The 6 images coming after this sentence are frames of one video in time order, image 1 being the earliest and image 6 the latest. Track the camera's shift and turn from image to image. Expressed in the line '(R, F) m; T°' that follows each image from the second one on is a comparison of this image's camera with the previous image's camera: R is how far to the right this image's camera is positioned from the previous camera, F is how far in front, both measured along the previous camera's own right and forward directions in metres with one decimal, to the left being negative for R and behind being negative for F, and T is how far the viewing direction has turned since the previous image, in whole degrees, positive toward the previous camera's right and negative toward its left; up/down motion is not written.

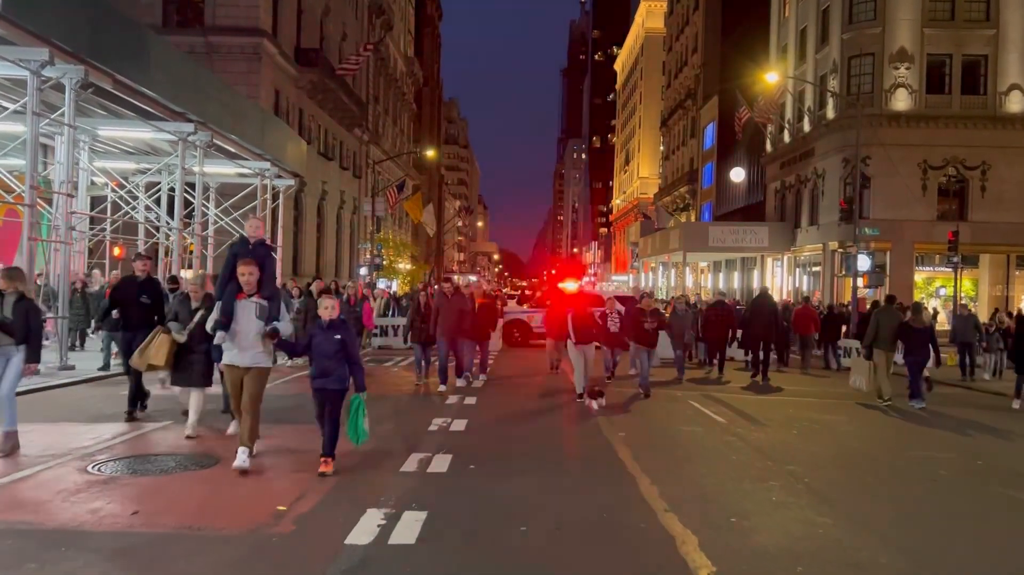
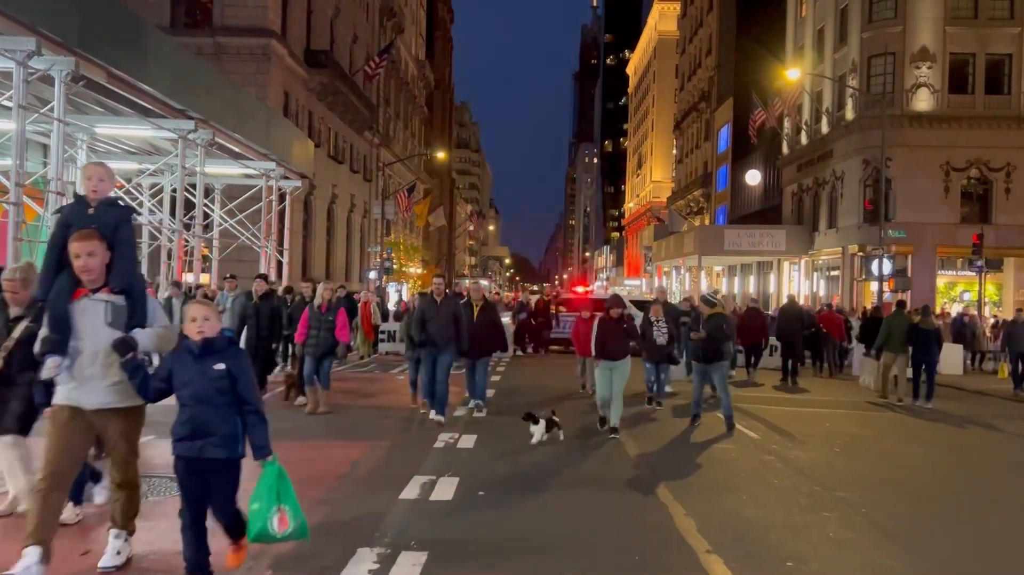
(0.0, +0.8) m; -1°
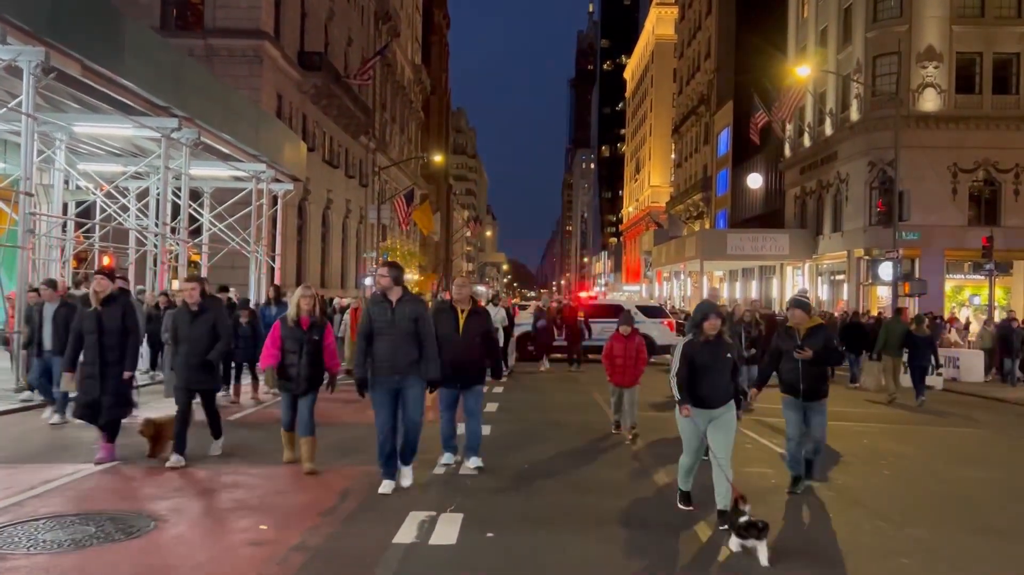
(-0.1, +0.9) m; 0°
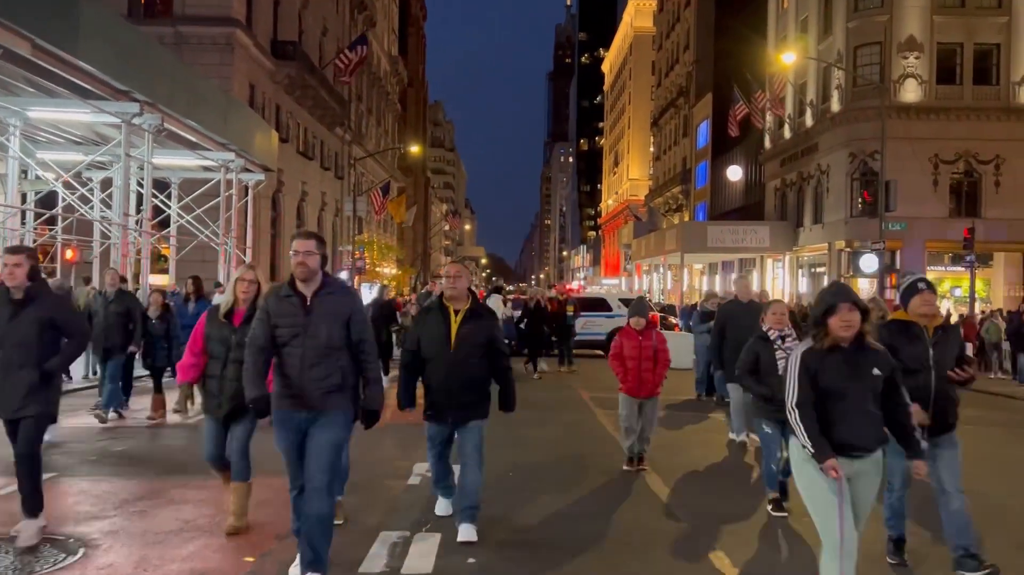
(0.0, +0.6) m; +1°
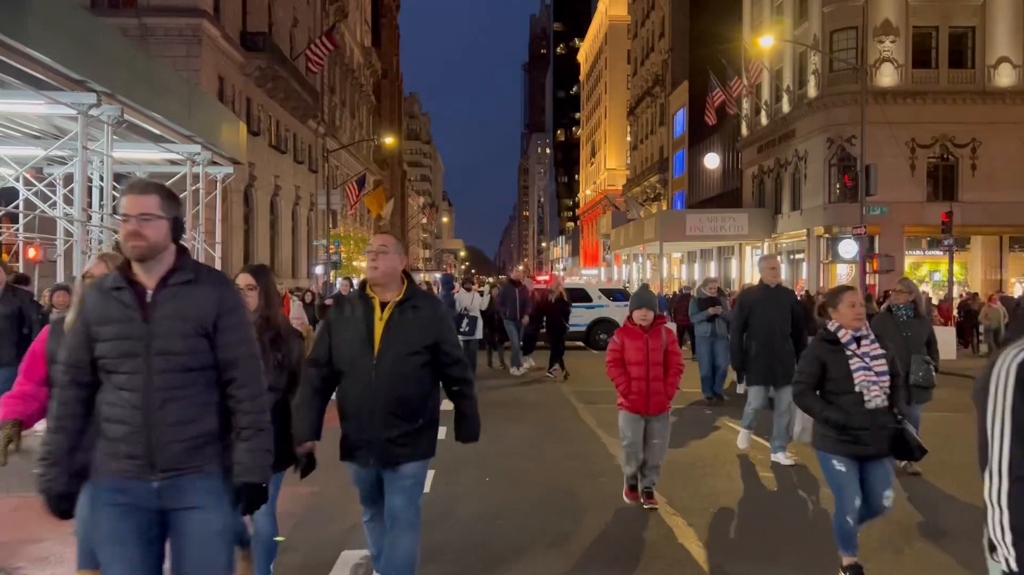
(+0.1, +0.4) m; +1°
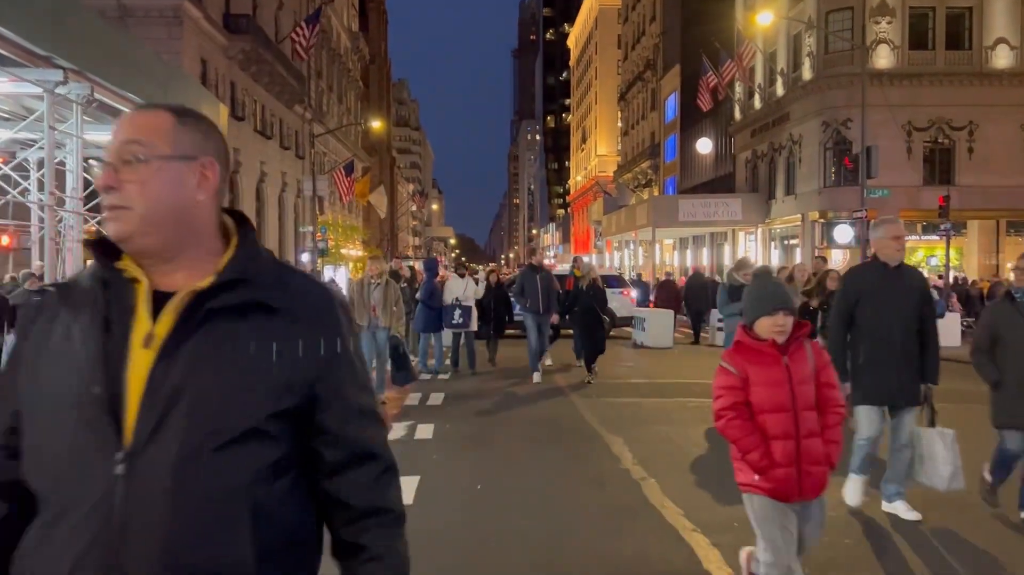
(0.0, +0.7) m; +1°
